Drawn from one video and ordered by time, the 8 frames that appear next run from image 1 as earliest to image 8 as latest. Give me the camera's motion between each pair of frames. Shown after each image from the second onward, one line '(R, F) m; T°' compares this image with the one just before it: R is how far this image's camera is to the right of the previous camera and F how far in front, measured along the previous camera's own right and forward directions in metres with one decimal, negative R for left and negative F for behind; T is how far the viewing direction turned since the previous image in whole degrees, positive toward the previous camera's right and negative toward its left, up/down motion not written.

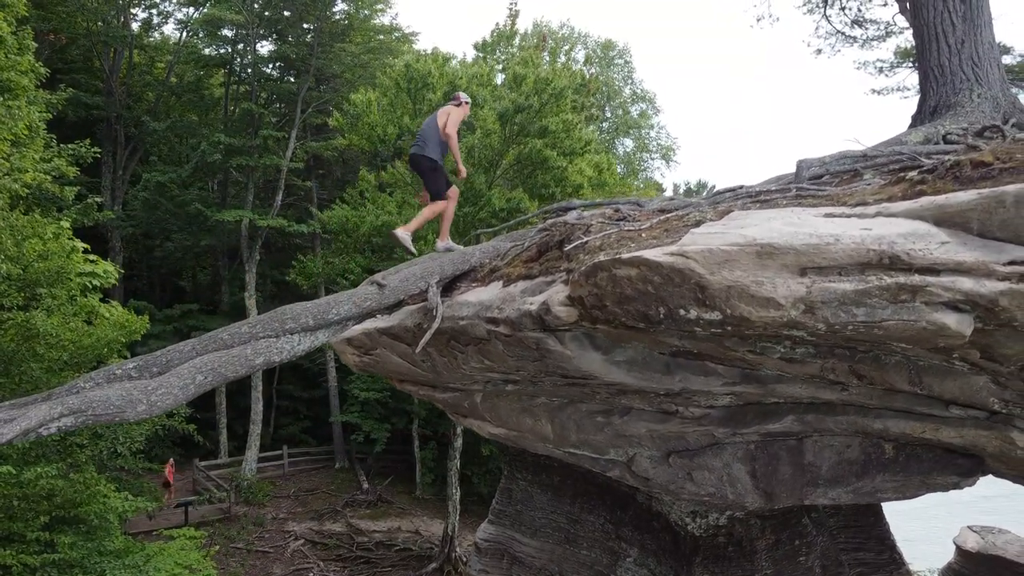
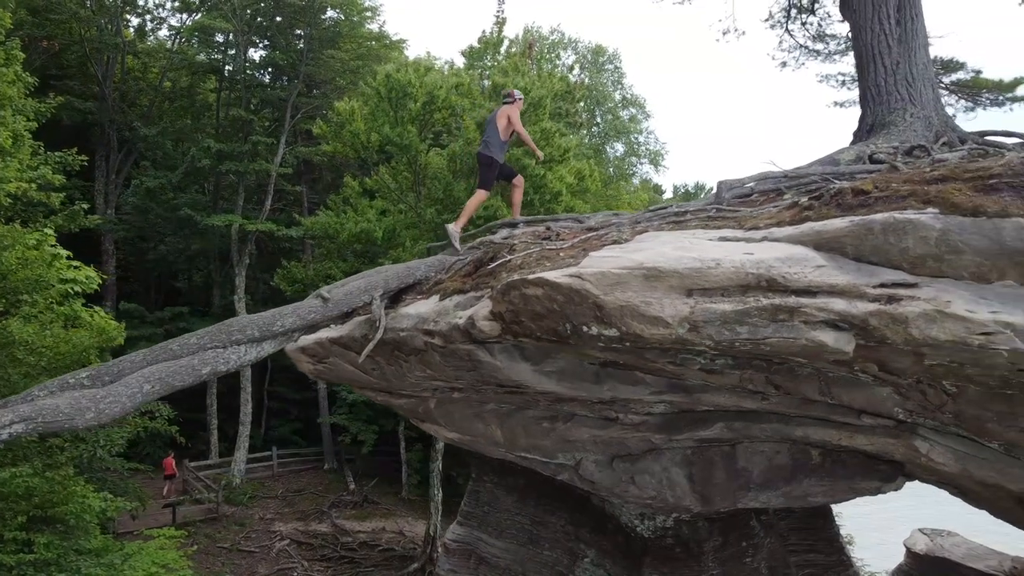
(+0.4, -0.2) m; 0°
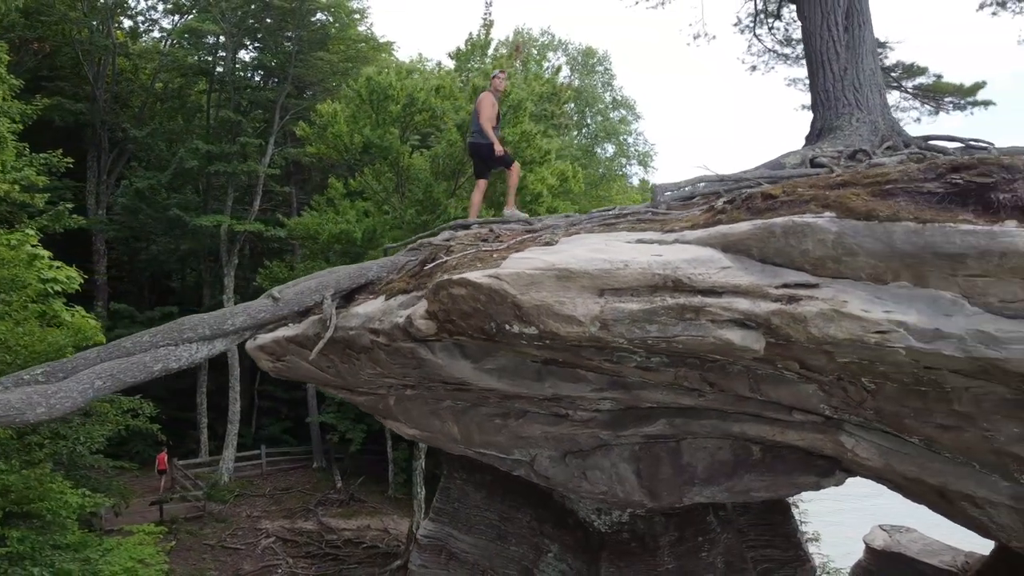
(+0.4, -0.1) m; 0°
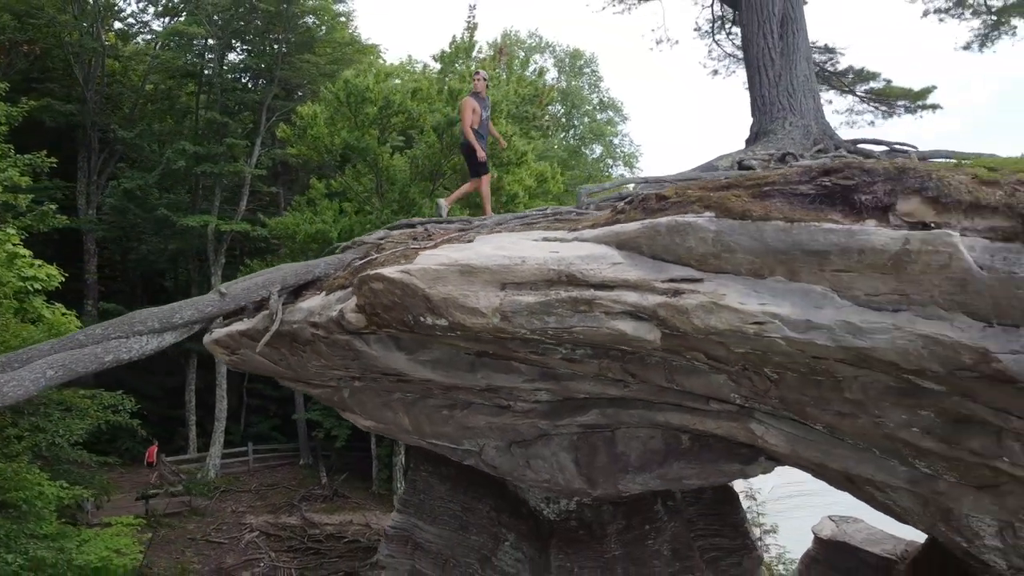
(+0.5, -0.2) m; 0°
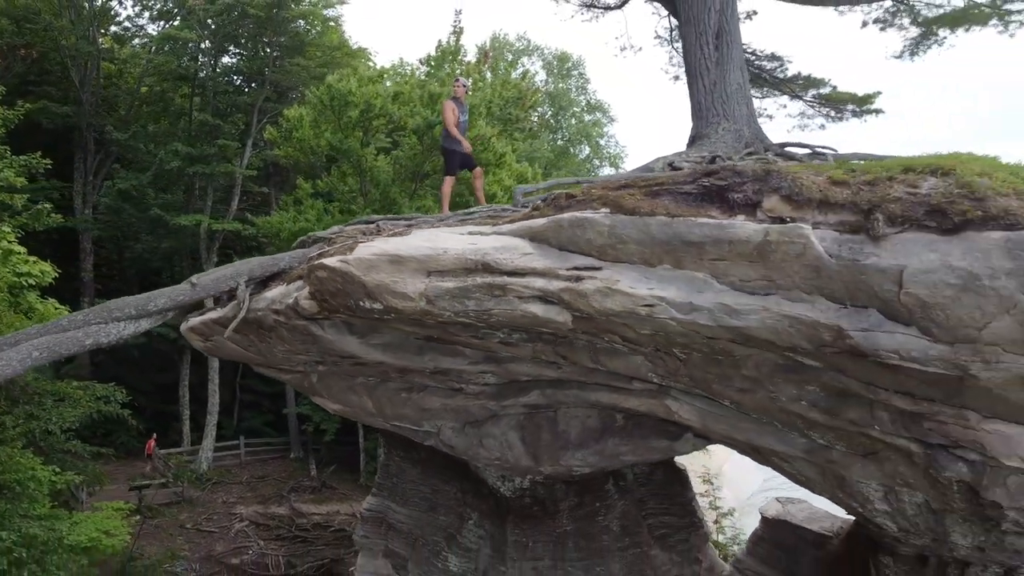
(+0.4, -0.5) m; 0°
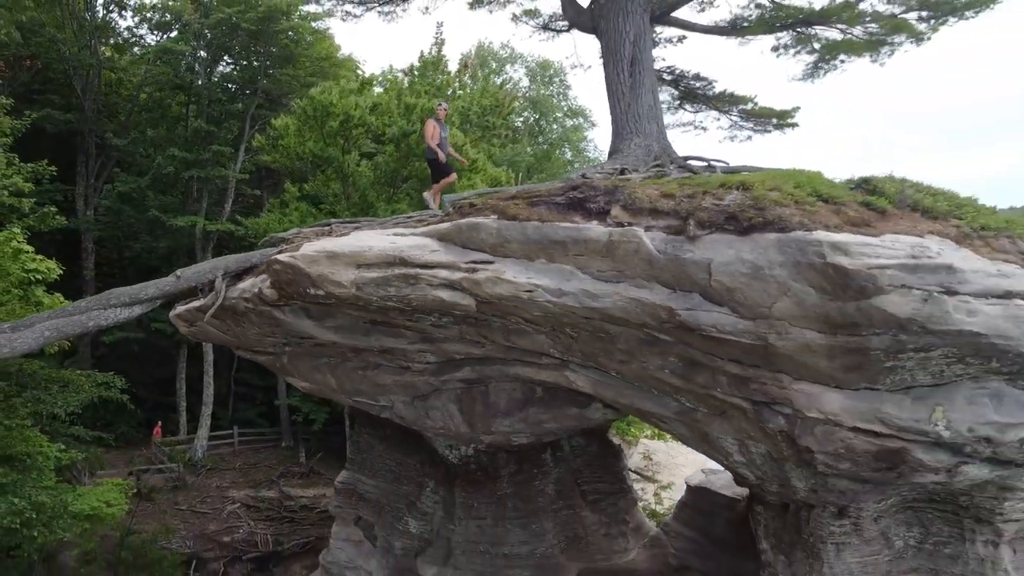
(+0.7, -1.0) m; 0°
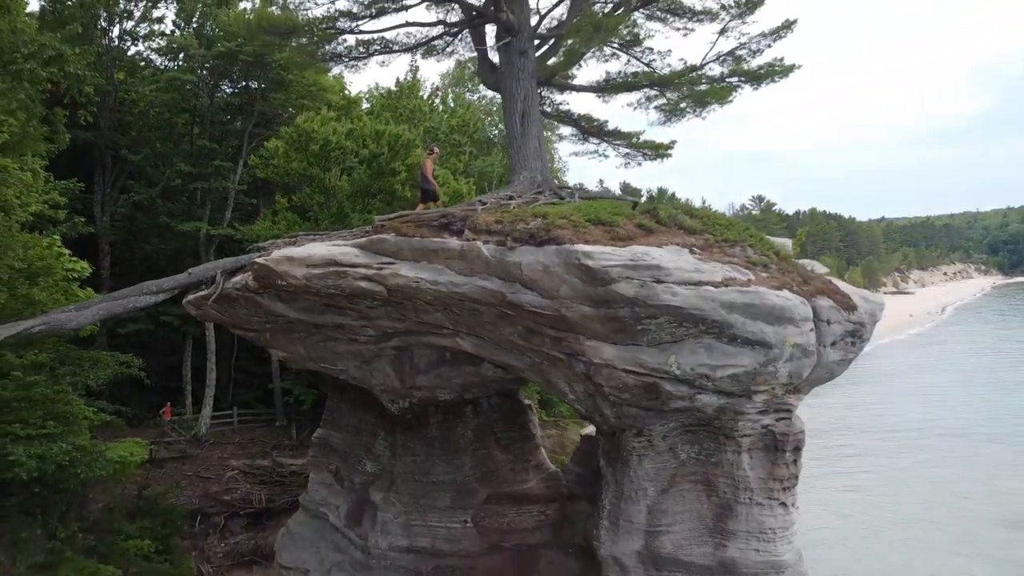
(+1.2, -2.6) m; 0°
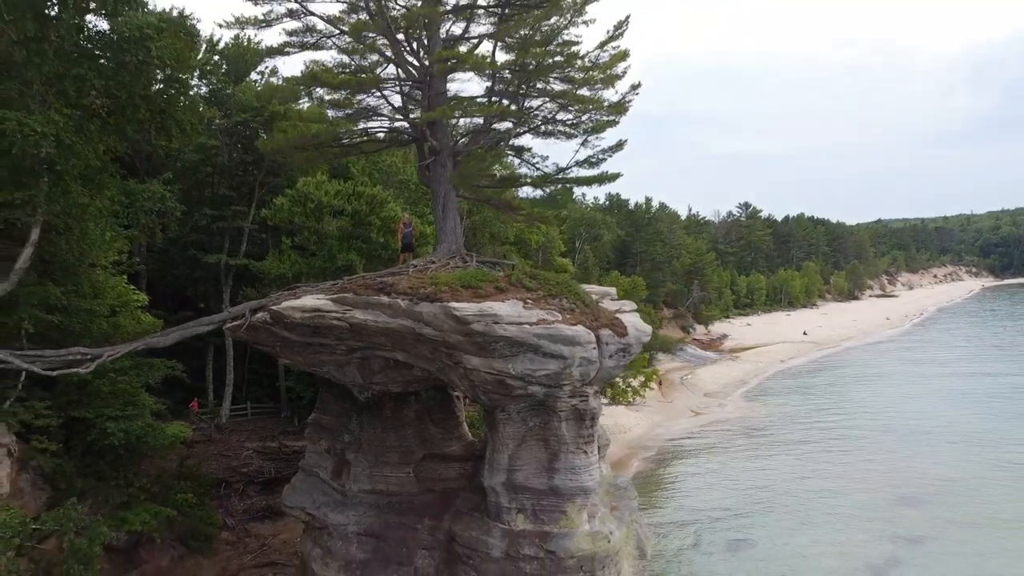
(+1.8, -5.2) m; 0°
